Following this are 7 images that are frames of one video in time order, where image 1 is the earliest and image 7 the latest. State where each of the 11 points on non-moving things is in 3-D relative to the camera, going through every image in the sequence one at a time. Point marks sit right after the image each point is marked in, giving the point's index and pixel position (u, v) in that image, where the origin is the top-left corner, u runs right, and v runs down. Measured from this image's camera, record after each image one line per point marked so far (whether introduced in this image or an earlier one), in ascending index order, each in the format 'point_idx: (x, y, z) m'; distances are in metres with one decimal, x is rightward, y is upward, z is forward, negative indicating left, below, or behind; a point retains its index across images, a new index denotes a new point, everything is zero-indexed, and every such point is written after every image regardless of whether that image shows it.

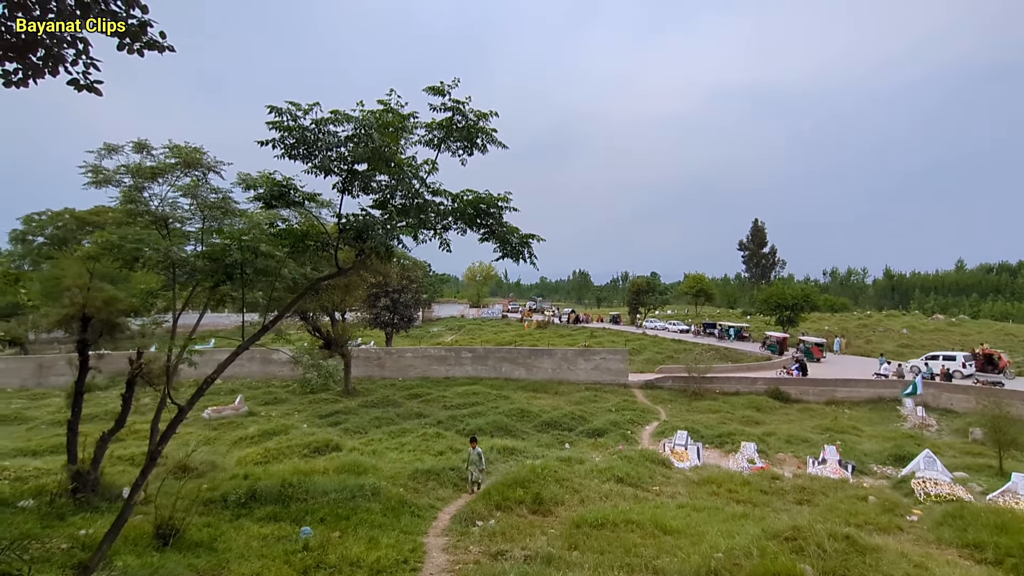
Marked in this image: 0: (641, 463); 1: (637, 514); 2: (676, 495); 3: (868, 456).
0: (+3.8, -5.1, +14.7) m
1: (+2.4, -4.3, +9.6) m
2: (+3.9, -4.8, +11.7) m
3: (+11.6, -5.5, +16.4) m
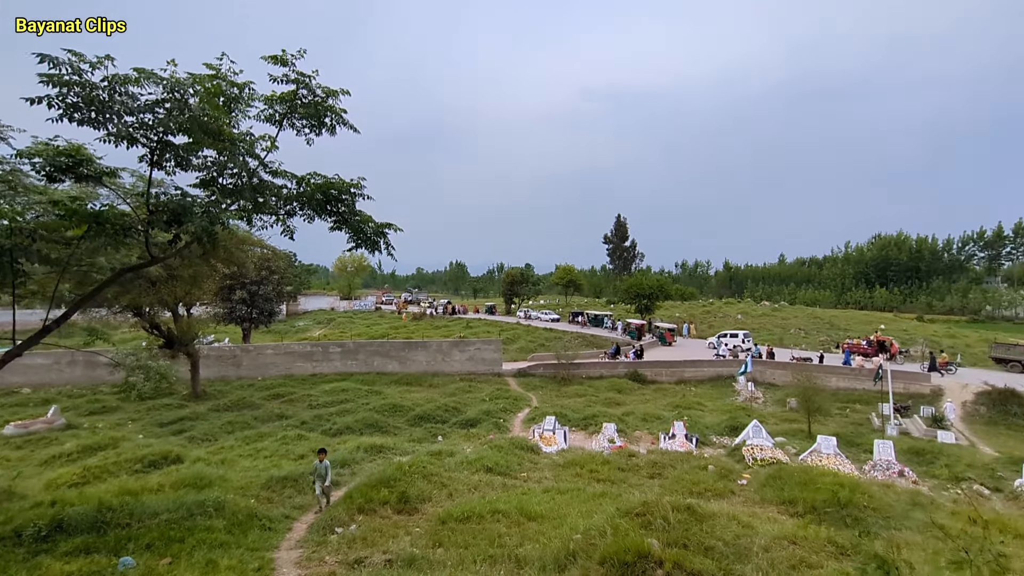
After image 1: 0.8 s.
0: (0.0, -4.8, +14.8) m
1: (-0.2, -4.1, +9.5) m
2: (+0.8, -4.6, +12.0) m
3: (+7.2, -5.1, +18.4) m
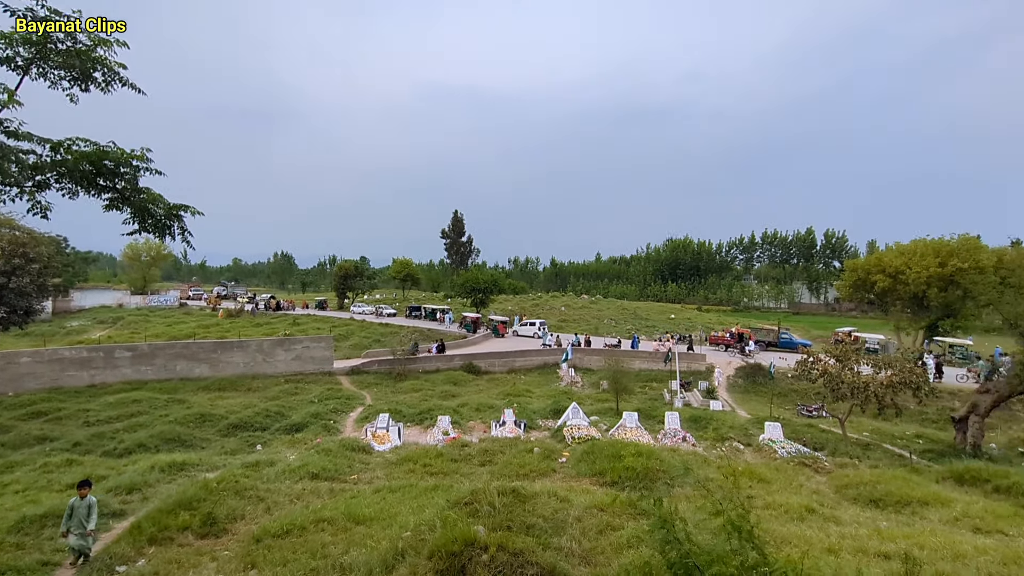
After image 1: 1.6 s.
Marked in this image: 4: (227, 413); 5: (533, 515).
0: (-4.8, -4.6, +14.1) m
1: (-3.3, -4.0, +9.0) m
2: (-3.2, -4.4, +11.6) m
3: (+0.9, -4.9, +19.7) m
4: (-10.6, -4.6, +18.6) m
5: (+0.3, -3.0, +6.7) m
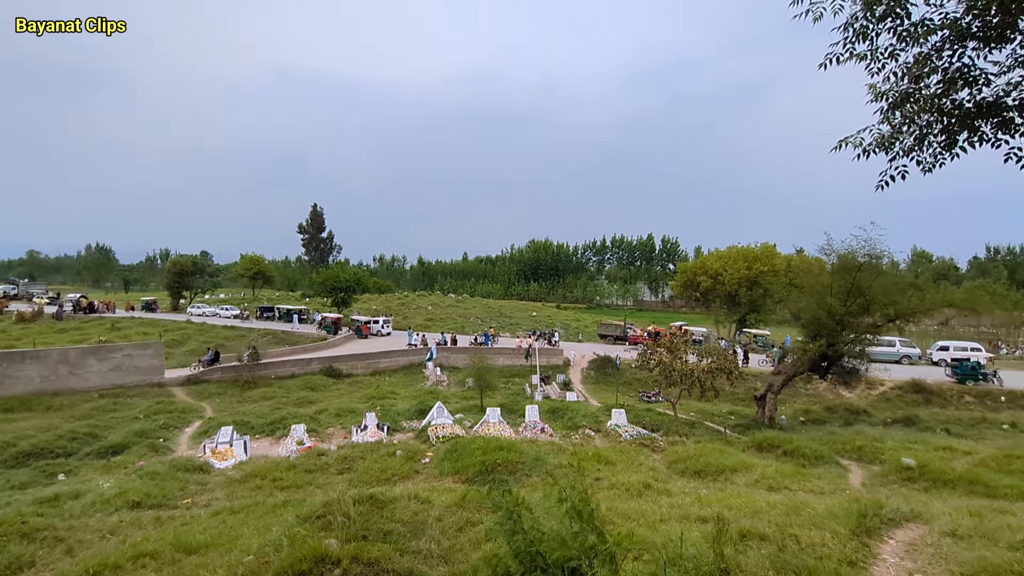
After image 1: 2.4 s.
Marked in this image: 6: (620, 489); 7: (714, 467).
0: (-8.4, -4.6, +12.3) m
1: (-5.6, -4.0, +7.8) m
2: (-6.2, -4.4, +10.4) m
3: (-4.3, -4.9, +19.2) m
4: (-15.2, -4.6, +15.2) m
5: (-1.6, -3.0, +6.5) m
6: (+1.8, -3.4, +8.4) m
7: (+4.5, -4.0, +11.2) m
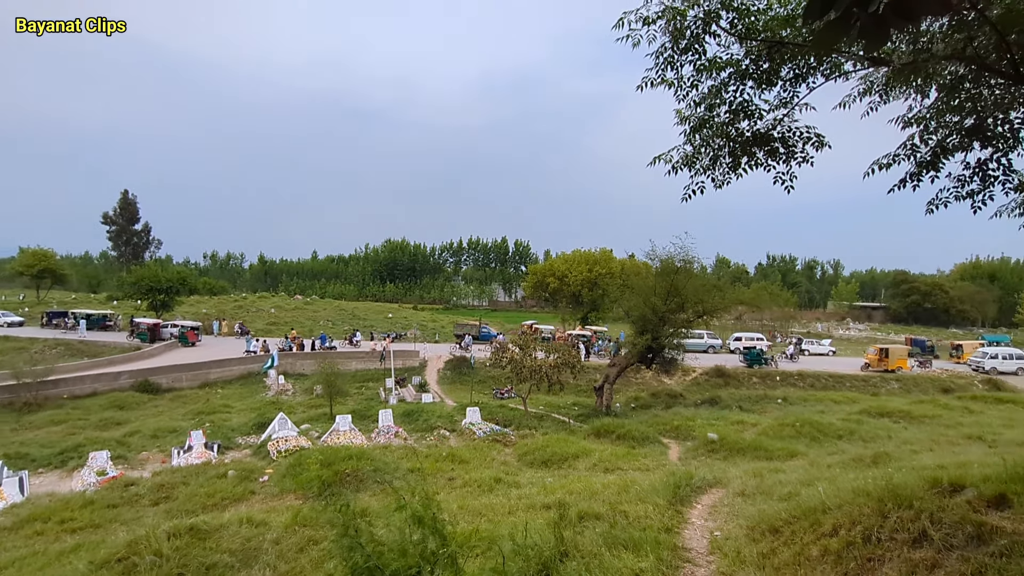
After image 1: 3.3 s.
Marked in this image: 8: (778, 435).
0: (-11.6, -4.6, +9.5) m
1: (-7.6, -4.0, +5.9) m
2: (-8.9, -4.4, +8.2) m
3: (-9.6, -4.9, +17.3) m
4: (-18.9, -4.6, +10.4) m
5: (-3.4, -3.0, +5.8) m
6: (-0.7, -3.4, +8.5) m
7: (+1.1, -4.0, +11.9) m
8: (+7.1, -3.9, +13.3) m
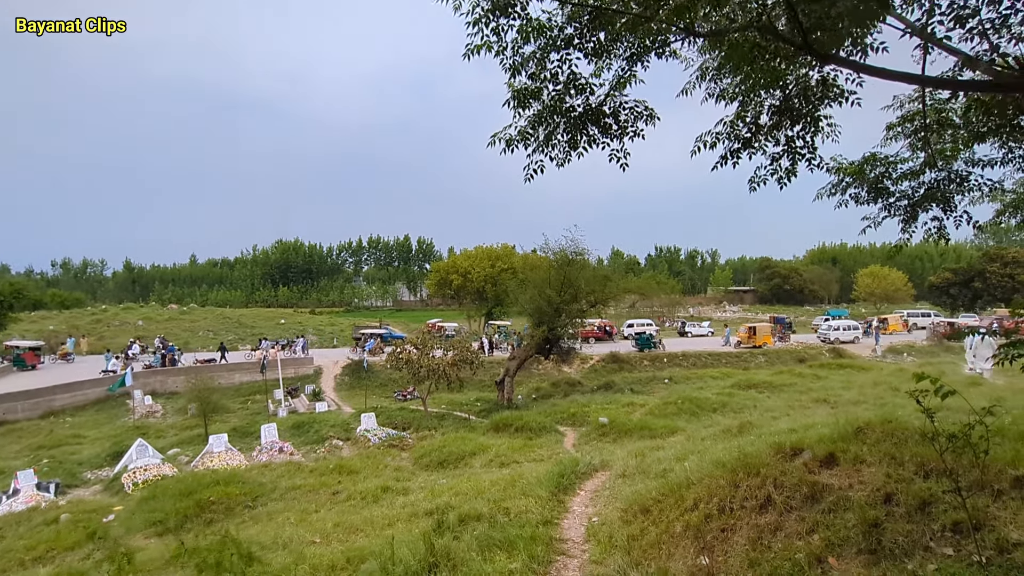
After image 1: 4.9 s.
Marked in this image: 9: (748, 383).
0: (-13.3, -5.1, +6.9) m
1: (-8.8, -4.2, +4.1) m
2: (-10.4, -4.7, +6.1) m
3: (-12.8, -5.2, +14.9) m
4: (-20.6, -5.4, +6.4) m
5: (-4.6, -3.1, +4.8) m
6: (-2.5, -3.4, +8.0) m
7: (-1.3, -3.9, +11.7) m
8: (+4.2, -3.5, +14.1) m
9: (+8.8, -3.6, +18.9) m
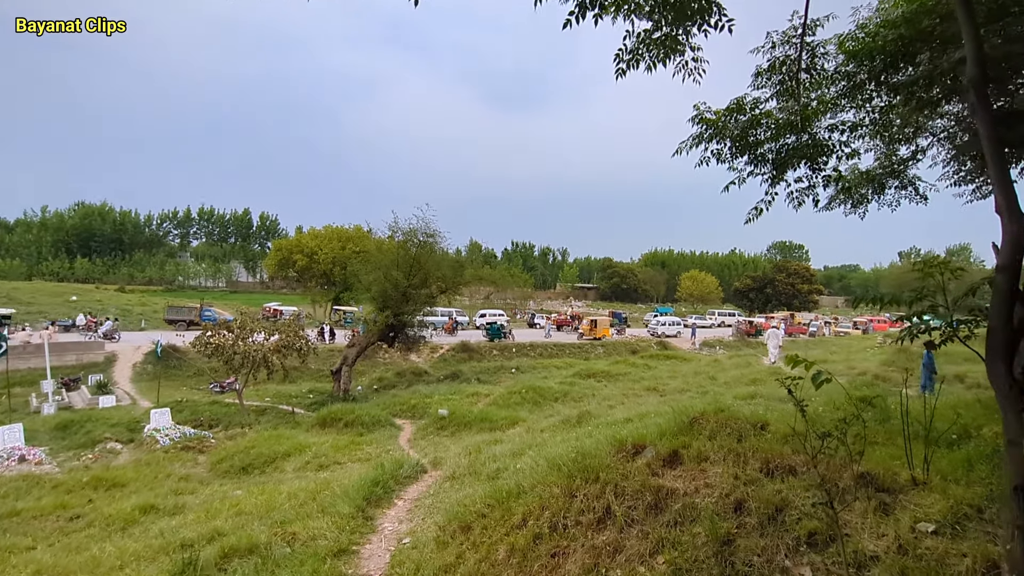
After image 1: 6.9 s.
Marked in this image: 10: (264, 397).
0: (-15.0, -4.0, +1.9) m
1: (-9.9, -3.5, +0.5) m
2: (-12.1, -3.9, +2.0) m
3: (-16.8, -4.0, +9.7) m
4: (-22.0, -4.0, -0.6) m
5: (-6.1, -2.6, +2.2) m
6: (-4.9, -2.8, +5.9) m
7: (-4.8, -3.3, +9.8) m
8: (-0.2, -3.1, +13.7) m
9: (+2.9, -3.3, +19.5) m
10: (-9.1, -4.0, +18.4) m
